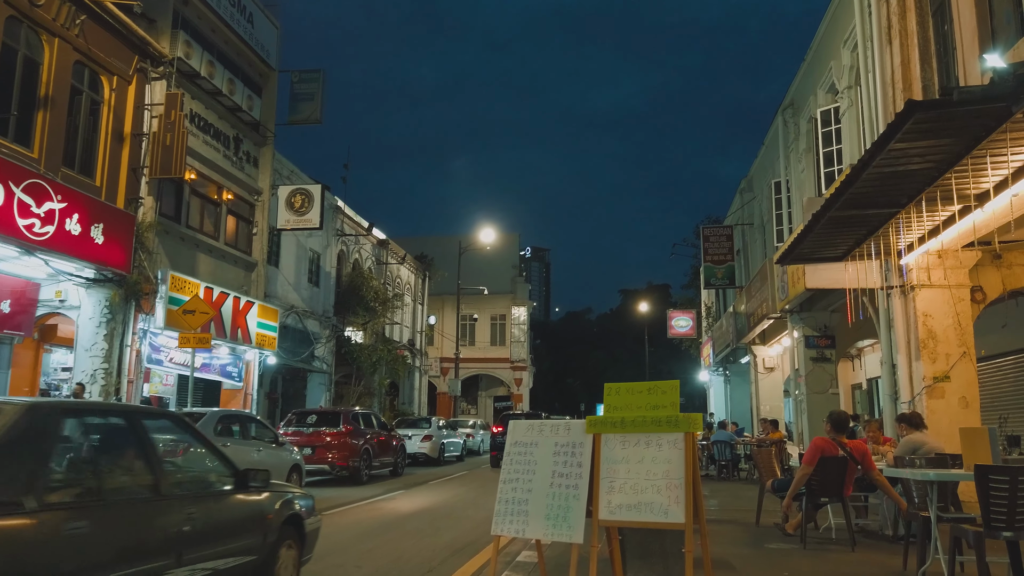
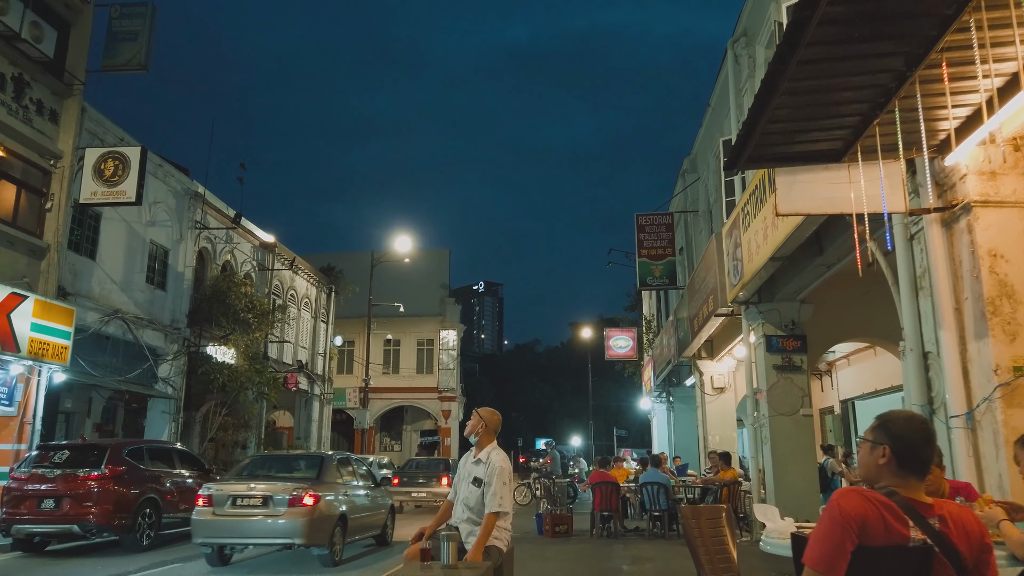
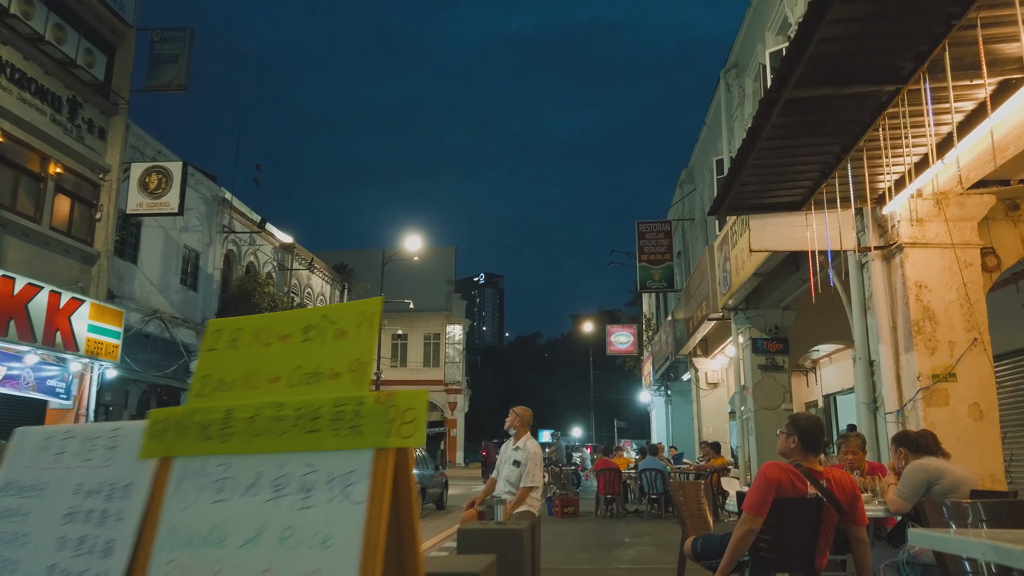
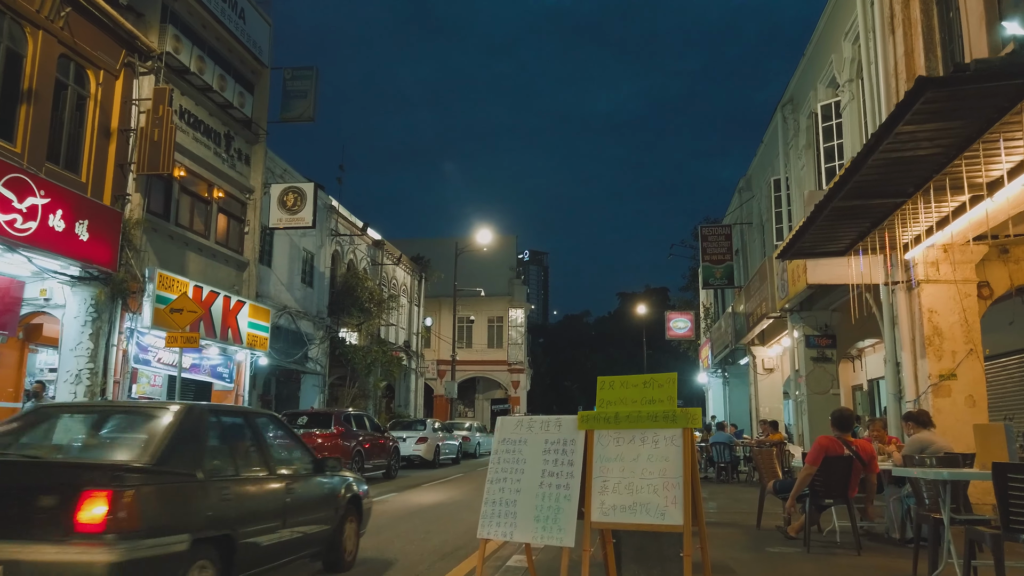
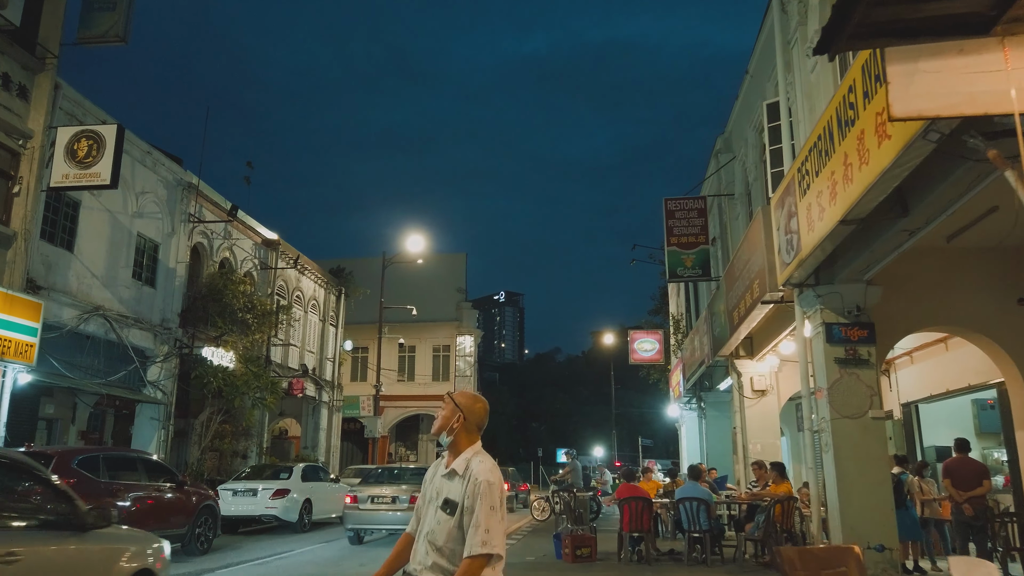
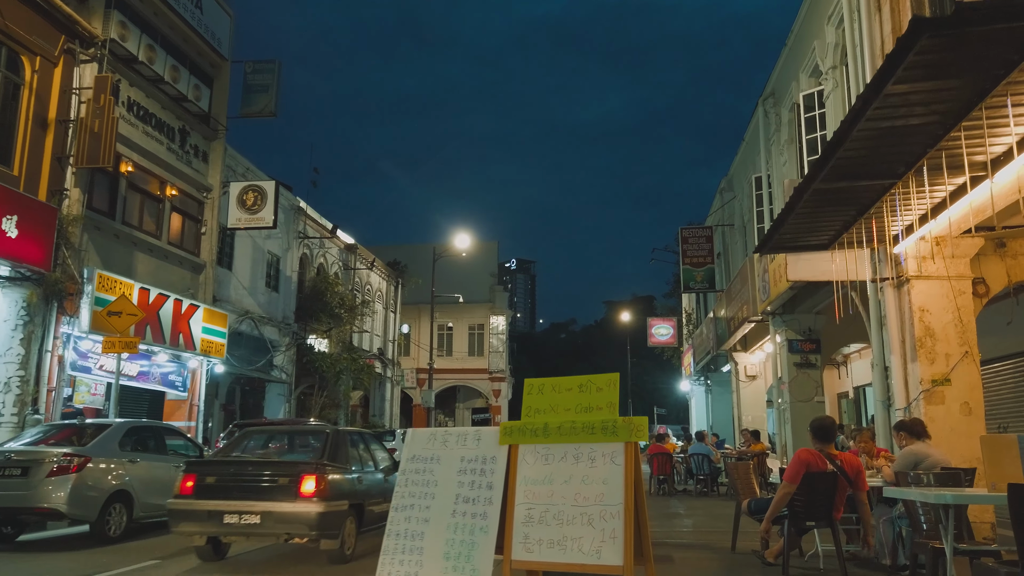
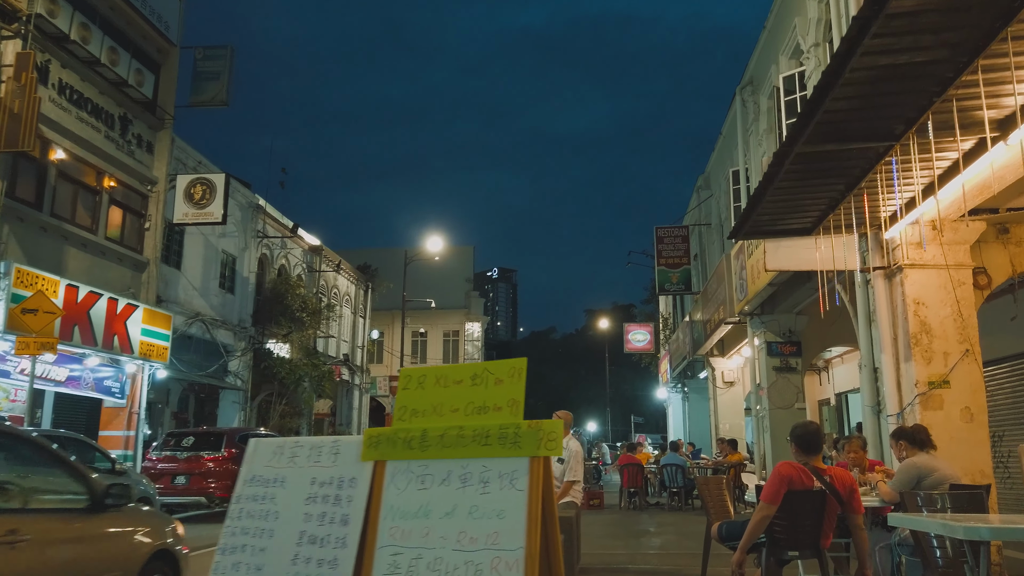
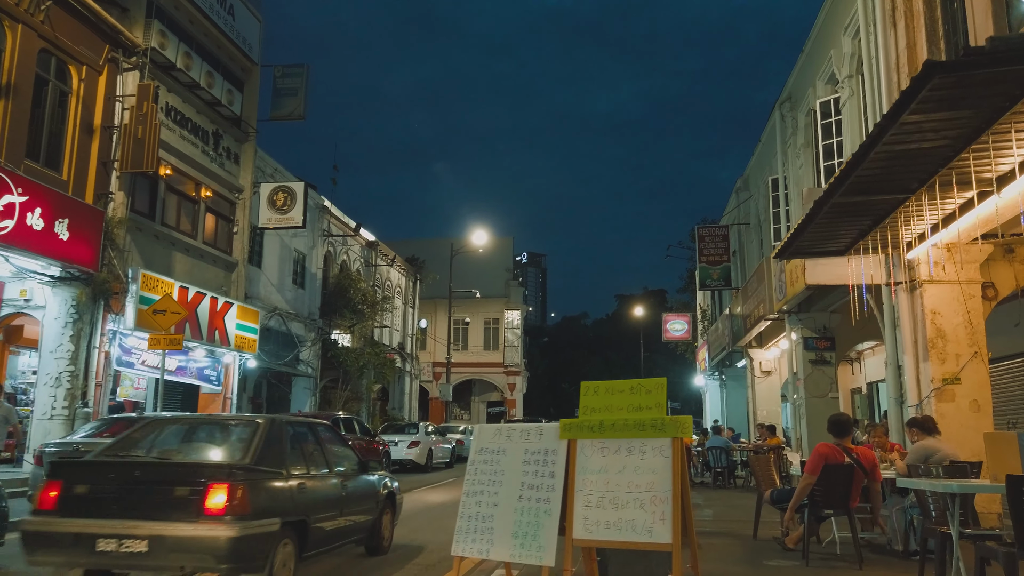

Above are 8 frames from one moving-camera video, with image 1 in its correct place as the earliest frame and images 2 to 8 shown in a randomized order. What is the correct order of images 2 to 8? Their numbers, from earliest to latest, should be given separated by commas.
4, 8, 6, 7, 3, 2, 5
